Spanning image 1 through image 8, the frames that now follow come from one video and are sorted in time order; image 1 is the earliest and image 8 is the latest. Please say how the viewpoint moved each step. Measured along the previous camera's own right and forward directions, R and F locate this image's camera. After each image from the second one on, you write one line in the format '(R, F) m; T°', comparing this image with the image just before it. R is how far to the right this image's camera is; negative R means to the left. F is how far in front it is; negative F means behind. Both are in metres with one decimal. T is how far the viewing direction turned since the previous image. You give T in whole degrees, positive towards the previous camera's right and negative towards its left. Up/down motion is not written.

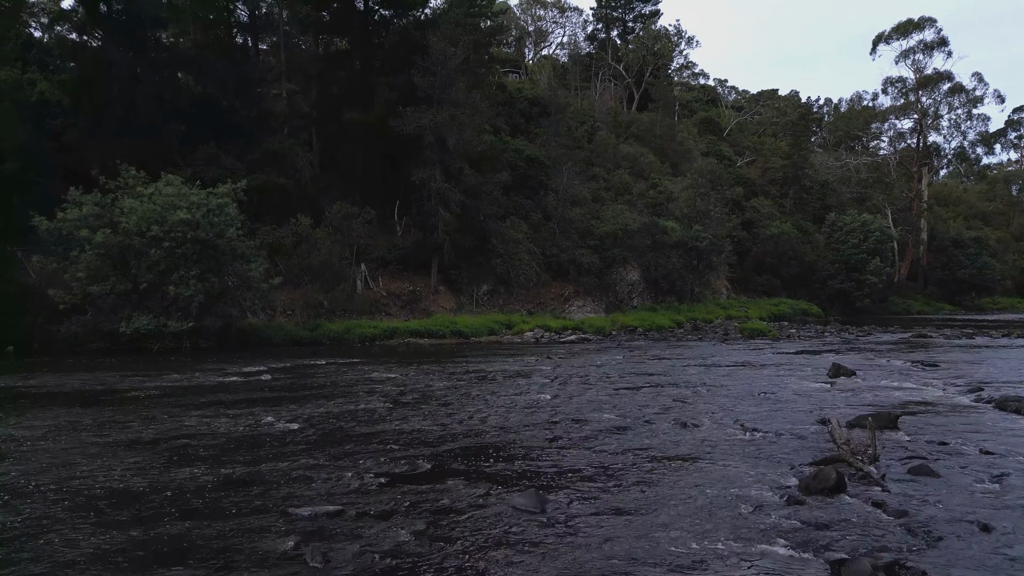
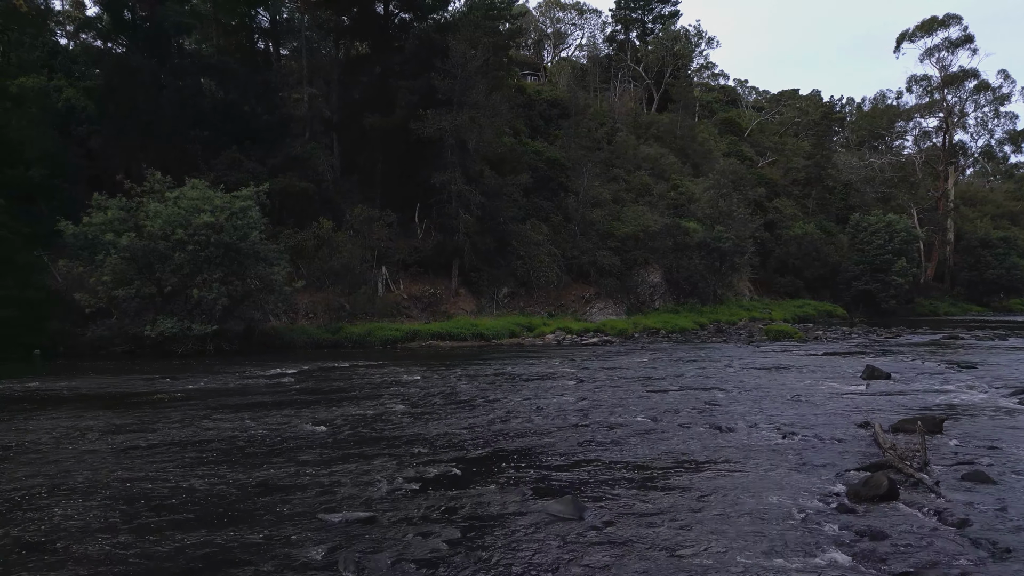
(-0.1, +0.2) m; -1°
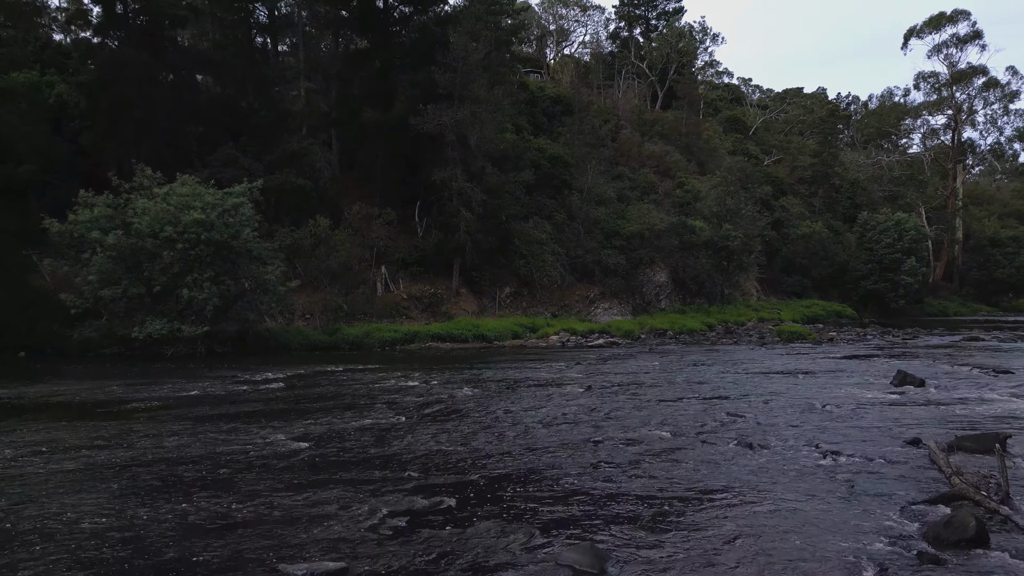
(0.0, +1.0) m; 0°
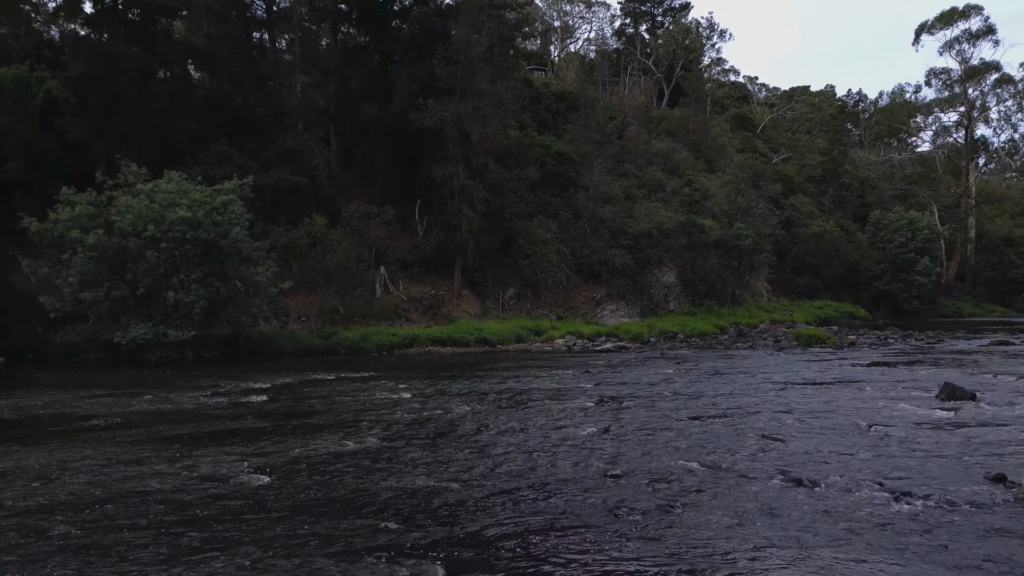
(0.0, +1.4) m; 0°
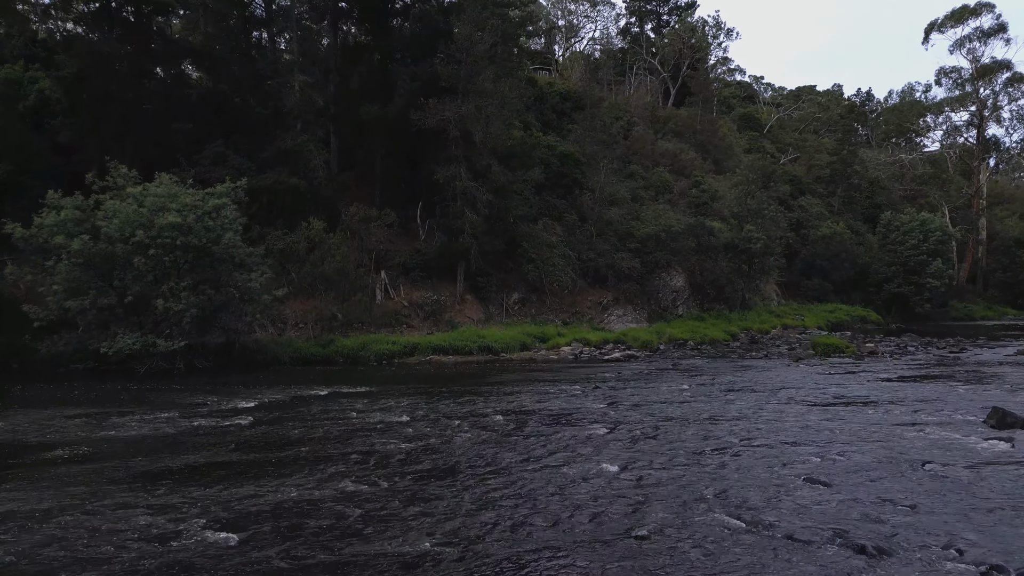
(0.0, +1.1) m; 0°
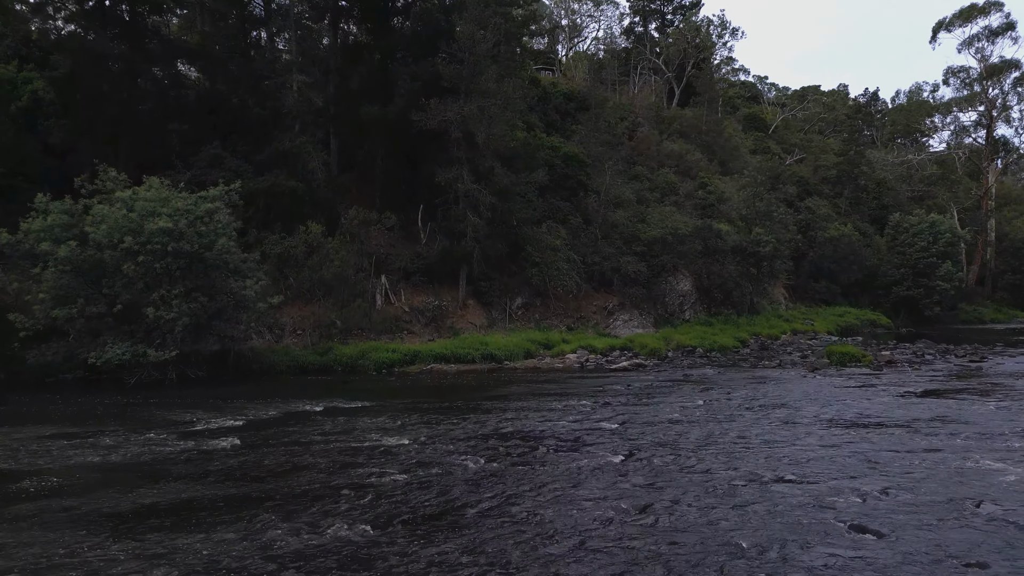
(-0.1, +0.9) m; 0°
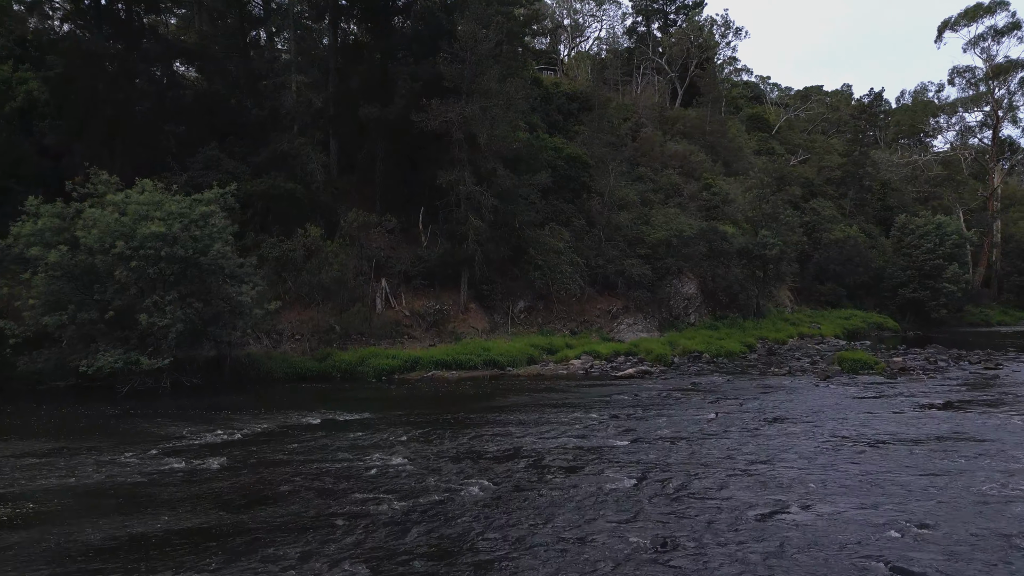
(-0.1, +0.6) m; 0°
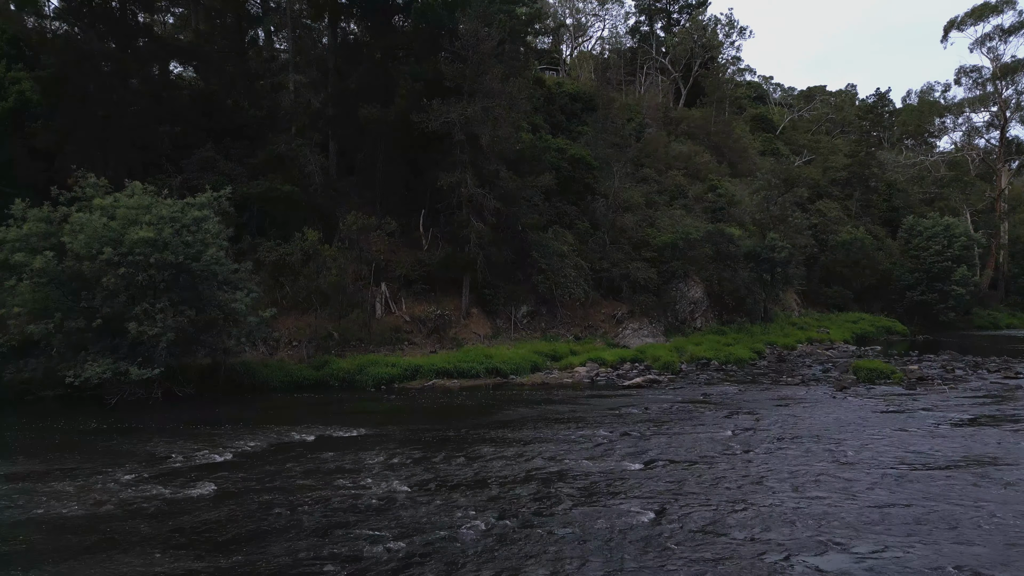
(-0.1, +0.8) m; 0°
